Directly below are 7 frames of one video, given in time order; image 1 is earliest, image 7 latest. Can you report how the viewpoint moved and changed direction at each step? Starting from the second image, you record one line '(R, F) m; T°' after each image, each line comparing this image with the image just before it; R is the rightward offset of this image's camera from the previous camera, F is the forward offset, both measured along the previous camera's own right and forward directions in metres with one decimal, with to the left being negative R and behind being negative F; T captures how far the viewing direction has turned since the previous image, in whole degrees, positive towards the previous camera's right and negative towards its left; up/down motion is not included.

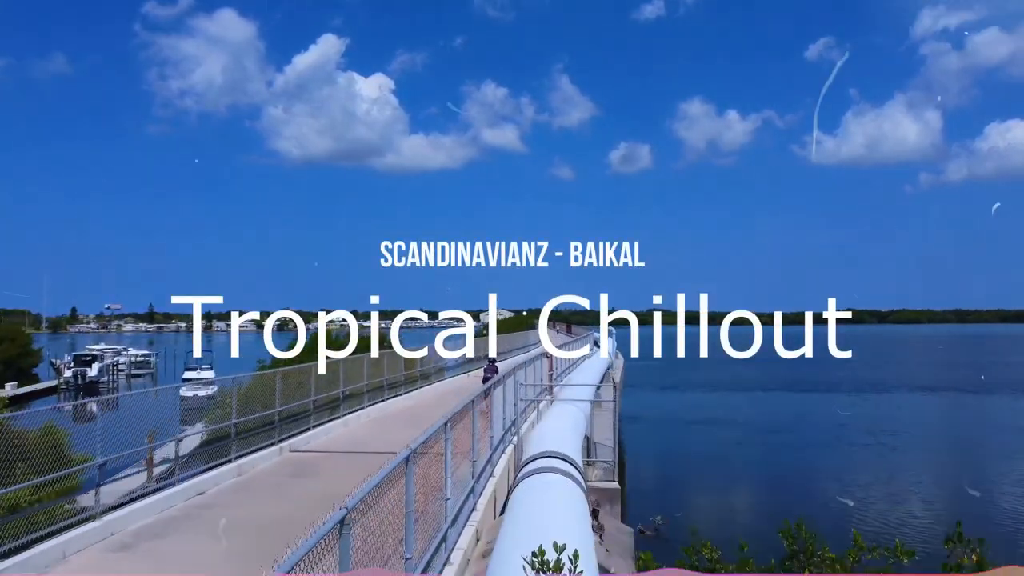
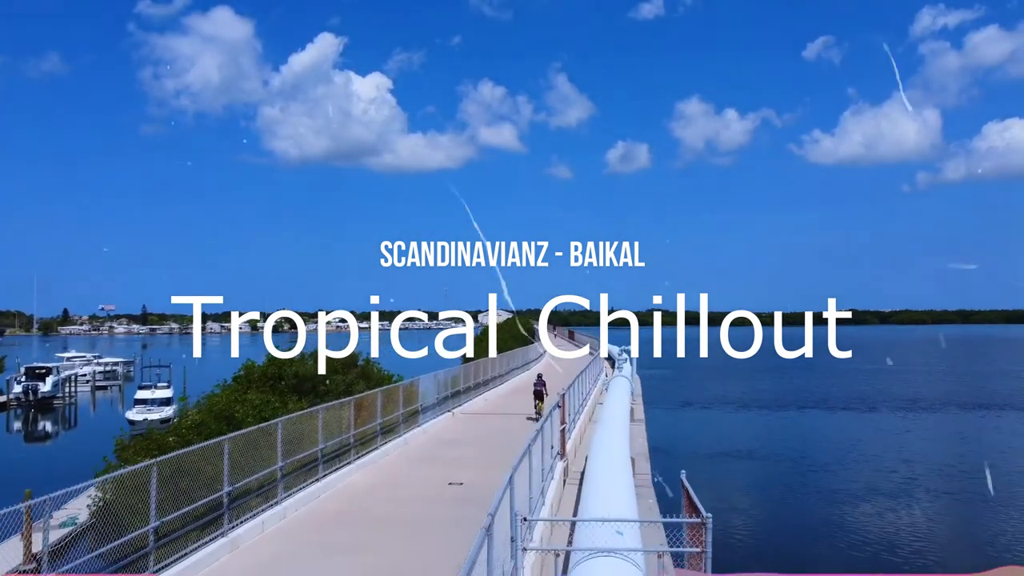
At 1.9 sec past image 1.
(0.0, +4.9) m; 0°
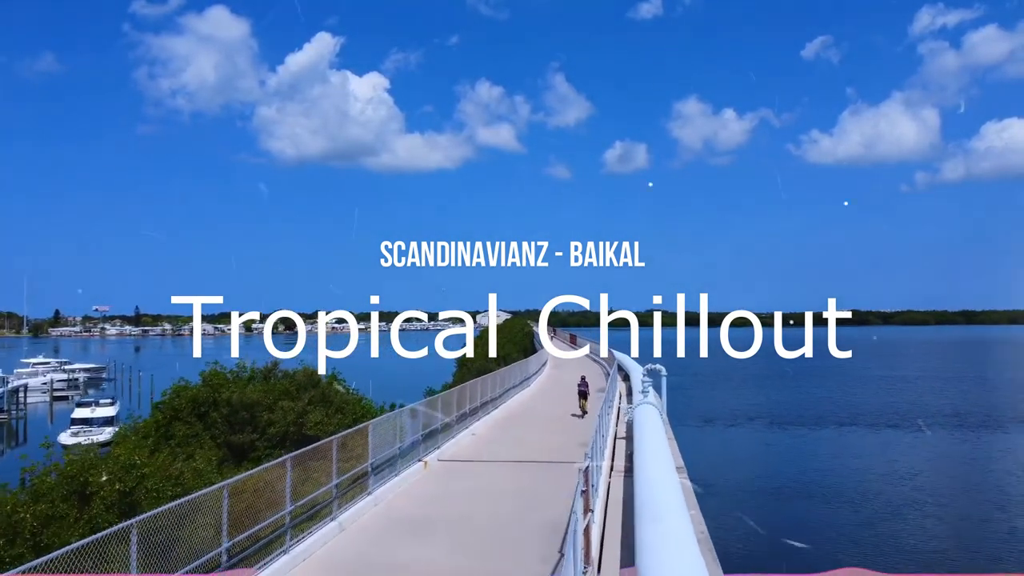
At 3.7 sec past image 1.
(0.0, +4.9) m; 0°
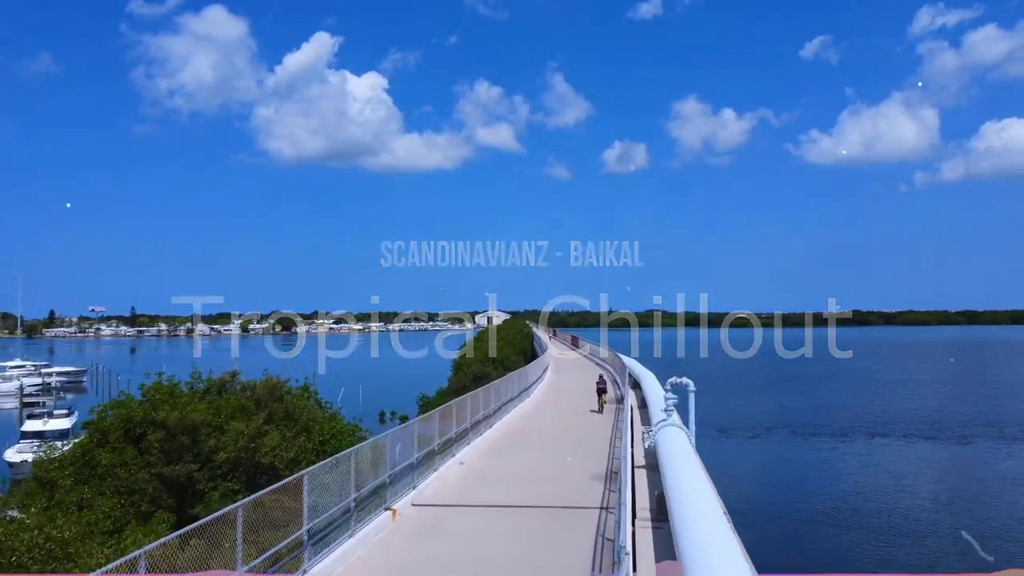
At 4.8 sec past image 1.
(0.0, +3.0) m; 0°
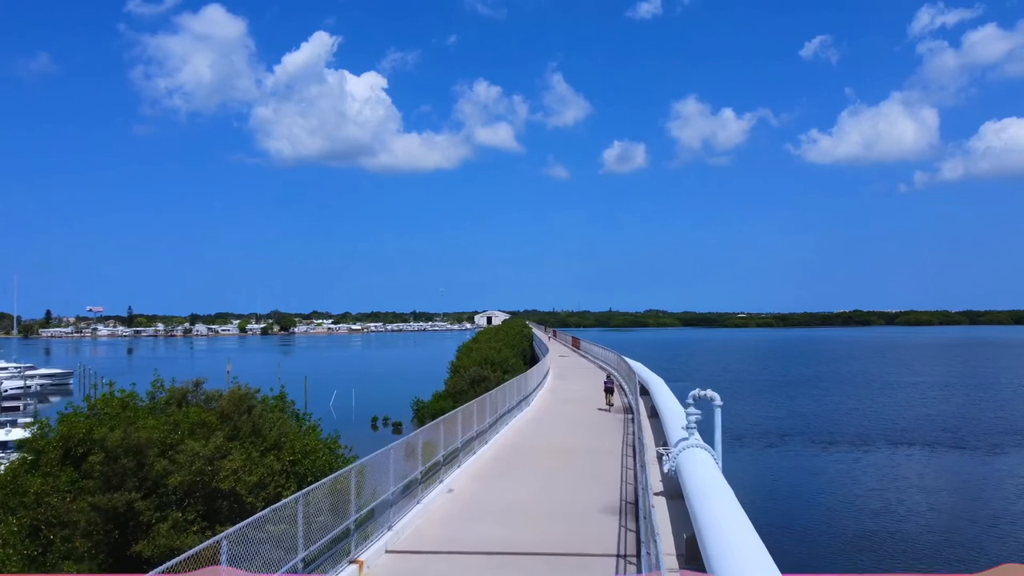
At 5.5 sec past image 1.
(0.0, +2.0) m; 0°
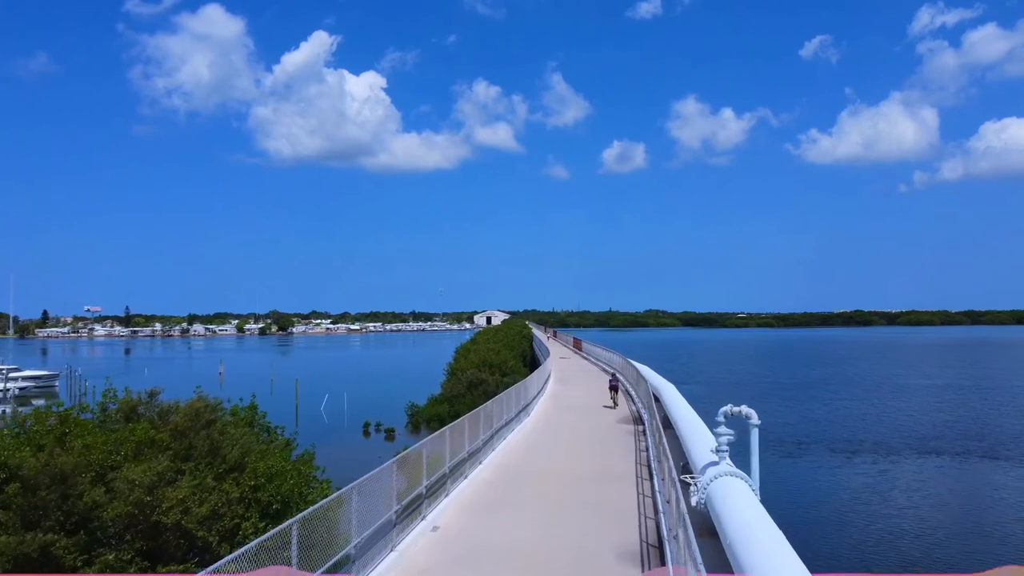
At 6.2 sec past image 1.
(0.0, +2.0) m; 0°
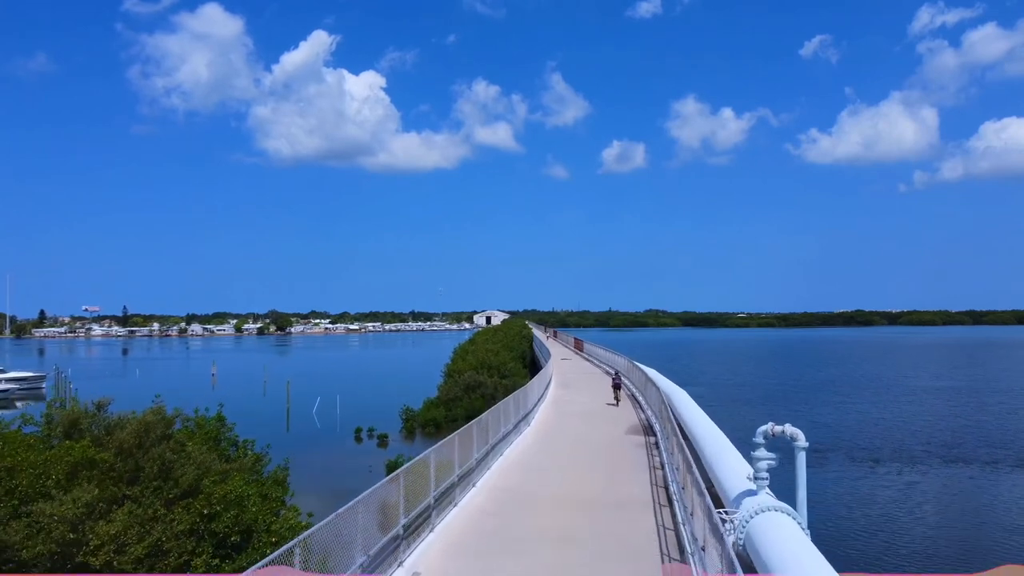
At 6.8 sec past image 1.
(0.0, +1.7) m; 0°
